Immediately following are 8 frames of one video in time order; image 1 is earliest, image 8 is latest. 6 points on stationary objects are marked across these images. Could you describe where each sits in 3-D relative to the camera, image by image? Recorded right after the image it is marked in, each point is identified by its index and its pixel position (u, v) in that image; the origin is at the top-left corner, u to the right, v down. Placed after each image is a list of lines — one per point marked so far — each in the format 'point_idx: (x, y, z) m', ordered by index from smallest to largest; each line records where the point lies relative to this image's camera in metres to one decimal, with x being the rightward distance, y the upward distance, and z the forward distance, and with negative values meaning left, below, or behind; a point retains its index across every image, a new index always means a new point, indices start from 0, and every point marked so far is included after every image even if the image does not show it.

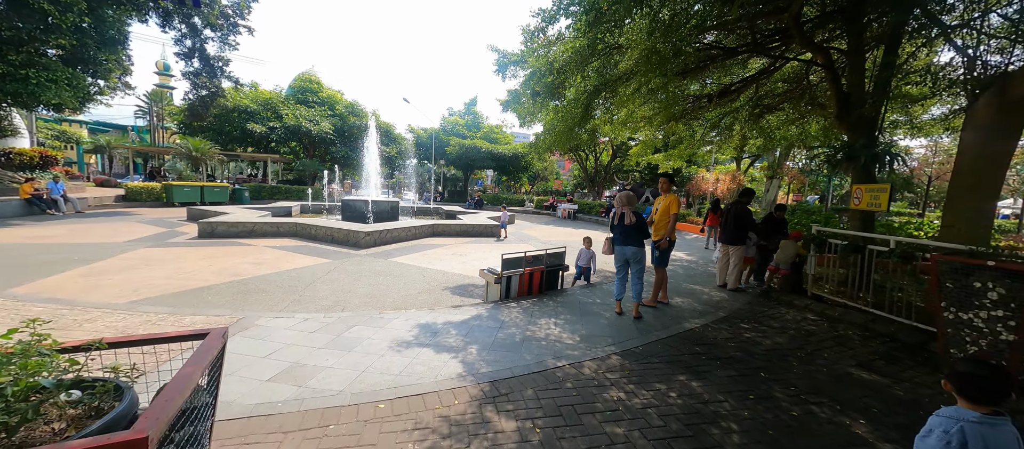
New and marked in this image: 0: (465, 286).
0: (-0.8, -1.0, +5.8) m
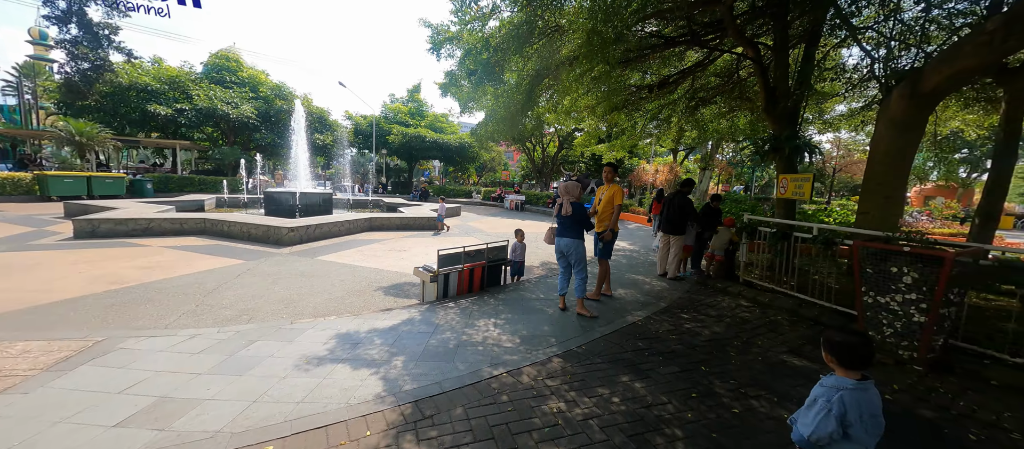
0: (-1.7, -0.9, +5.3) m
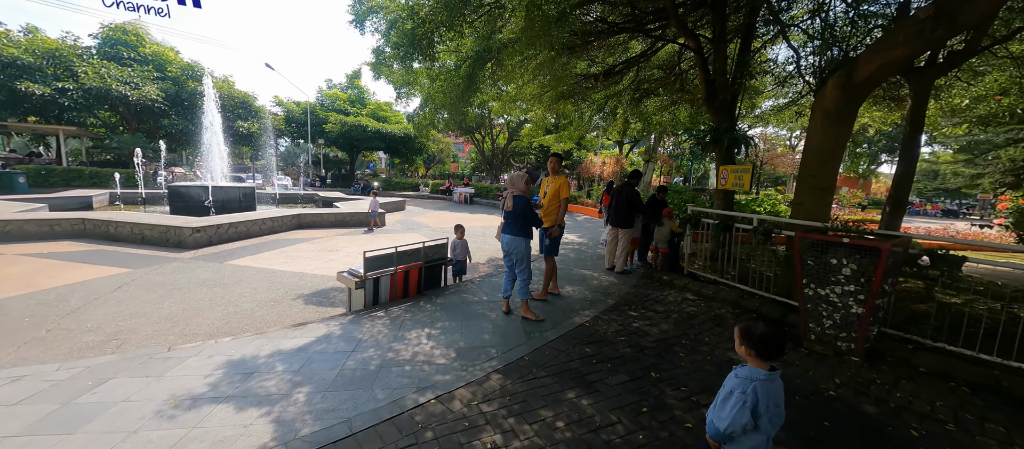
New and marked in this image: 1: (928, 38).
0: (-2.5, -0.9, +4.6) m
1: (+3.3, +1.5, +2.7) m
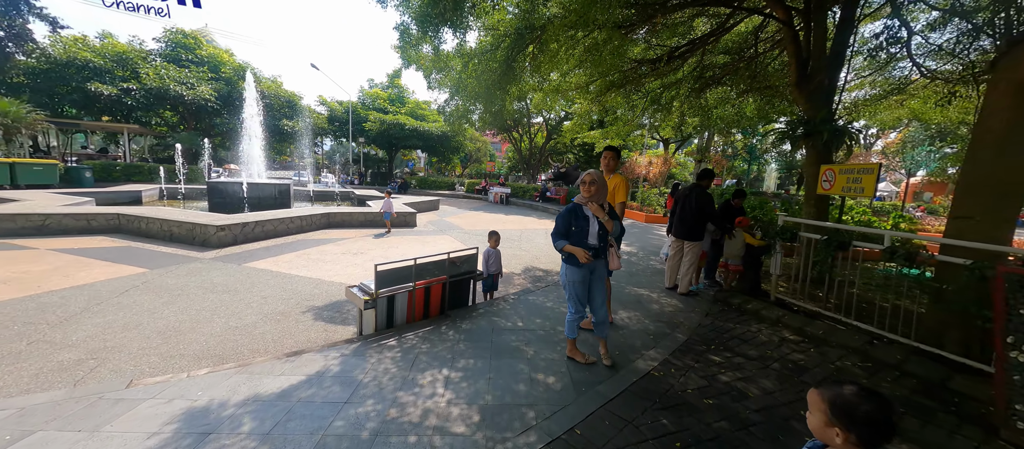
0: (-2.1, -1.0, +4.1) m
1: (+3.6, +1.3, +1.6) m
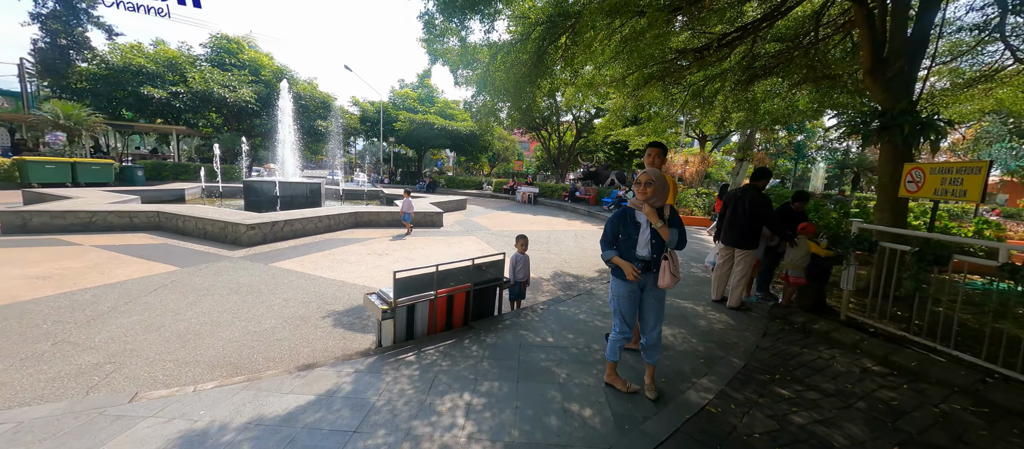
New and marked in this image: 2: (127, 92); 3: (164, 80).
0: (-1.7, -1.0, +3.9) m
1: (+3.7, +1.2, +1.0) m
2: (-19.7, +6.8, +17.6) m
3: (-18.4, +7.6, +18.1) m
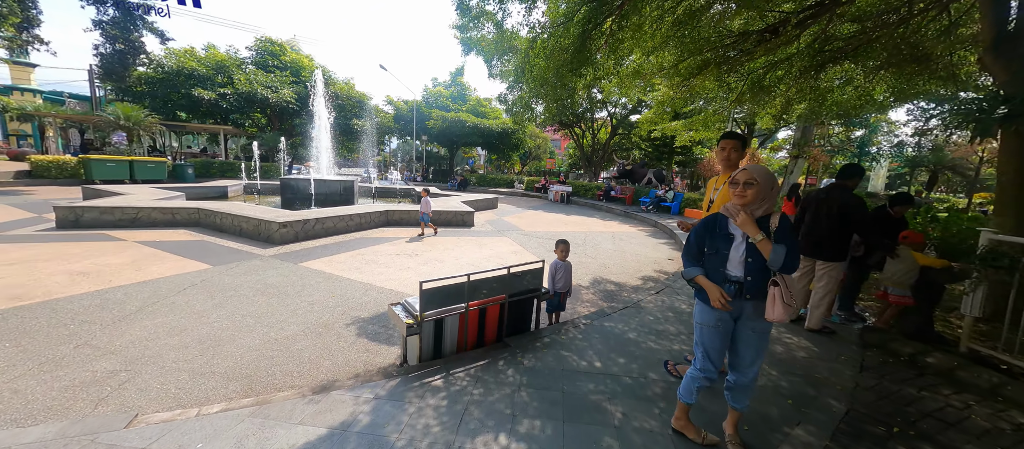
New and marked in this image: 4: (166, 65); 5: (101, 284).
0: (-1.3, -1.0, +3.6) m
1: (+3.9, +1.1, +0.3) m
2: (-18.0, +7.1, +18.7) m
3: (-16.7, +7.9, +19.1) m
4: (-18.5, +8.5, +18.4) m
5: (-4.8, -0.7, +4.0) m
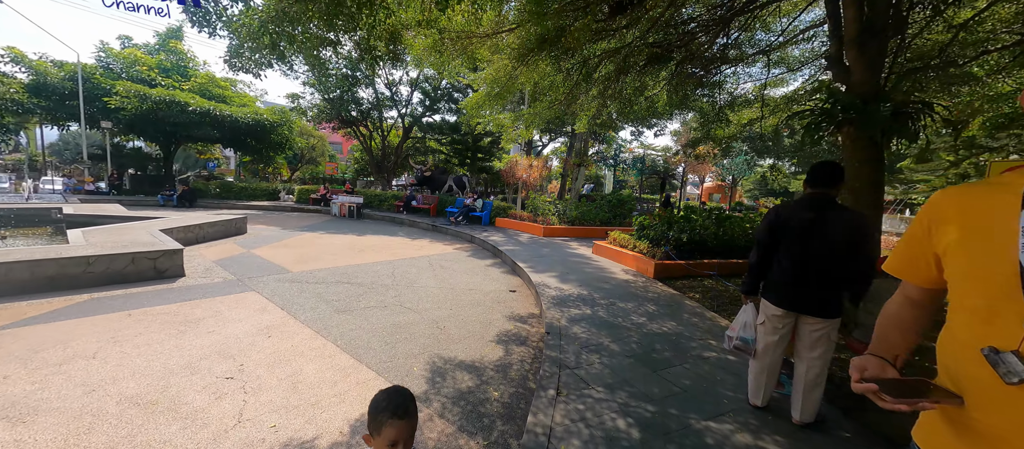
0: (-2.0, -1.5, +0.2) m
1: (+4.1, +1.1, +0.3) m
2: (-24.8, +4.7, +3.5) m
3: (-24.0, +5.6, +4.6) m
4: (-25.2, +6.1, +3.0) m
5: (-5.1, -1.5, -1.4) m
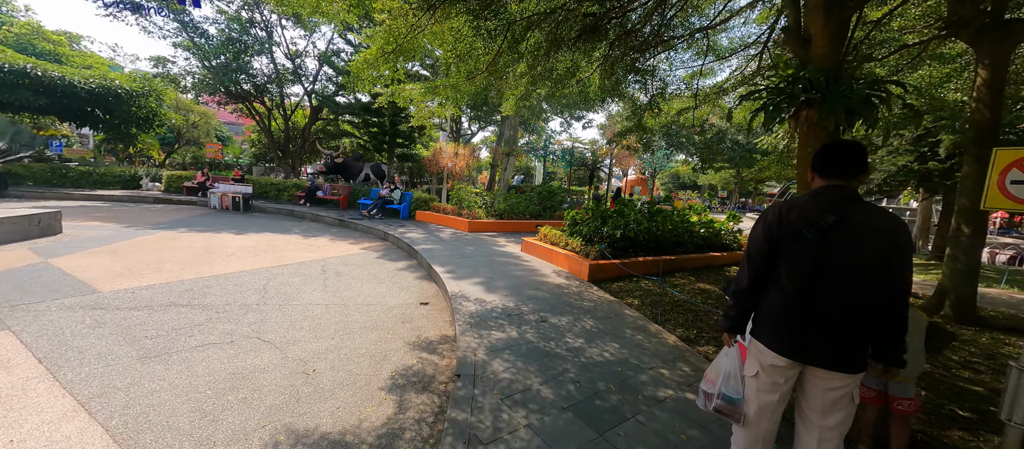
0: (-2.0, -1.6, -1.1) m
1: (+3.9, +1.1, +0.1) m
2: (-25.1, +4.4, -2.4) m
3: (-24.5, +5.3, -1.2) m
4: (-25.4, +5.8, -3.1) m
5: (-4.8, -1.6, -3.2) m
